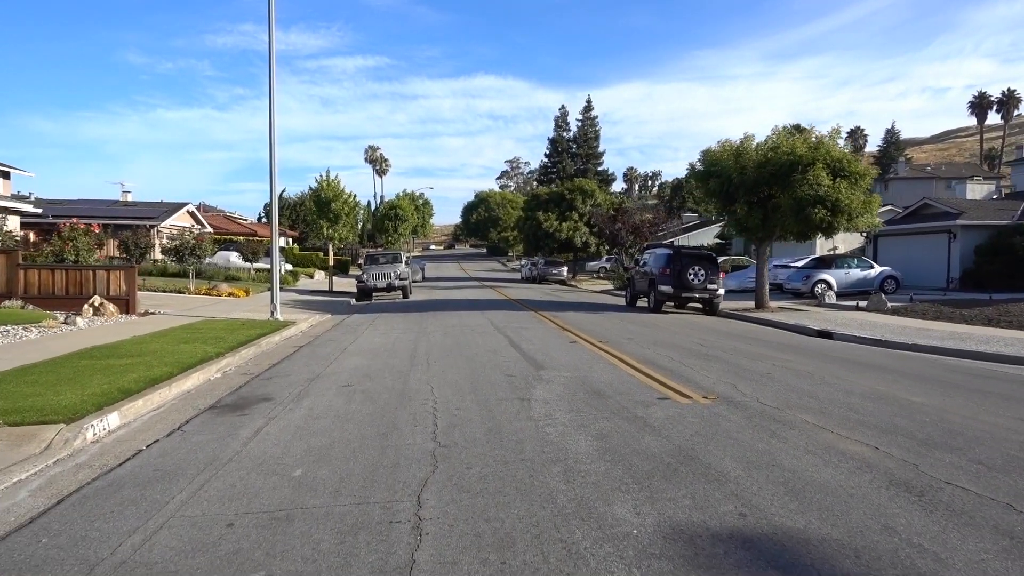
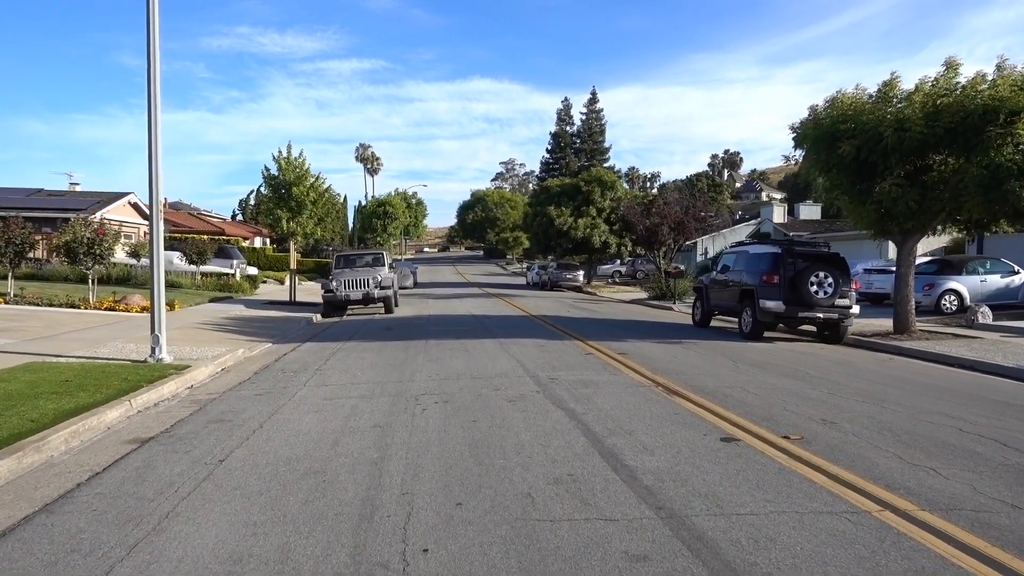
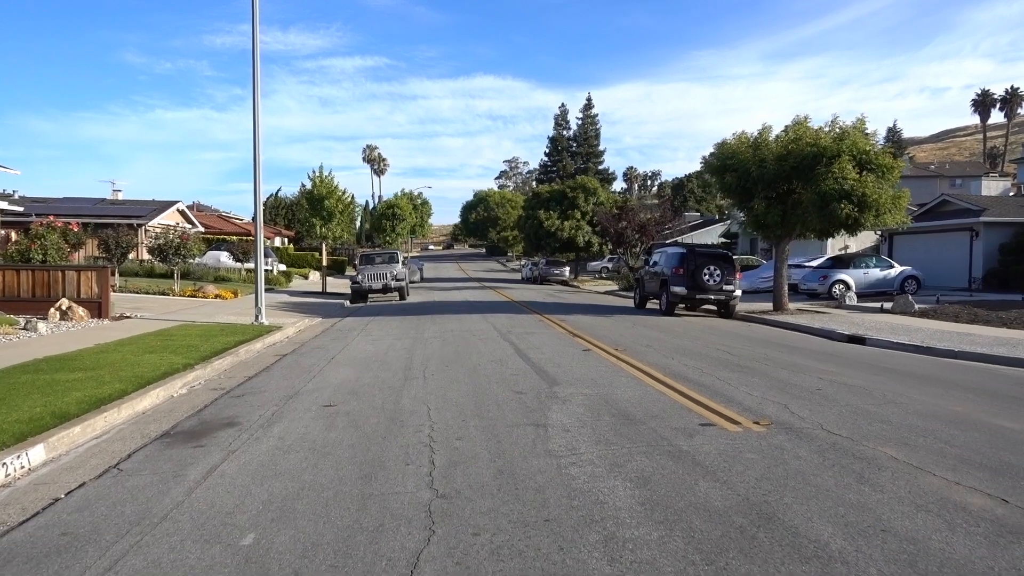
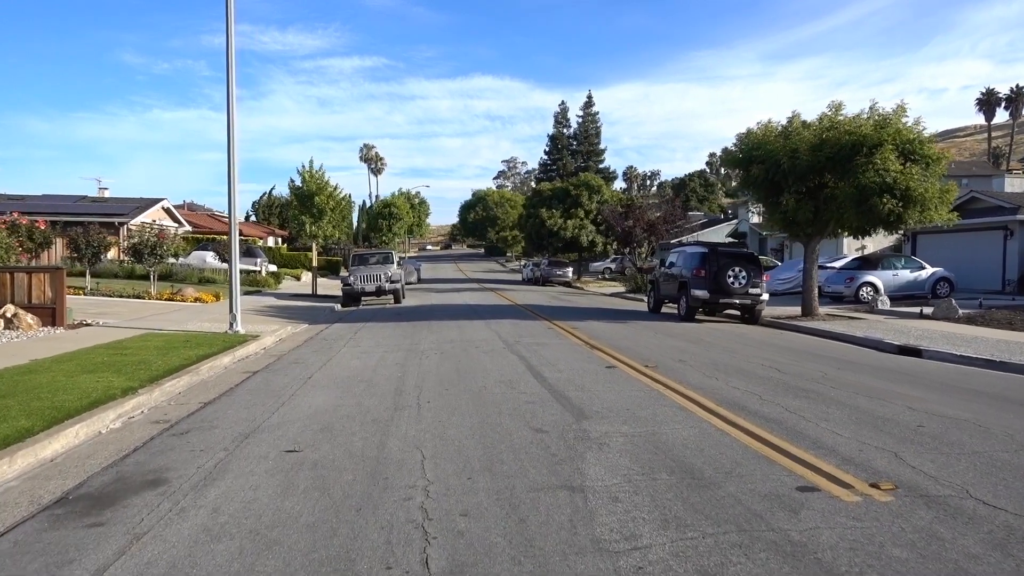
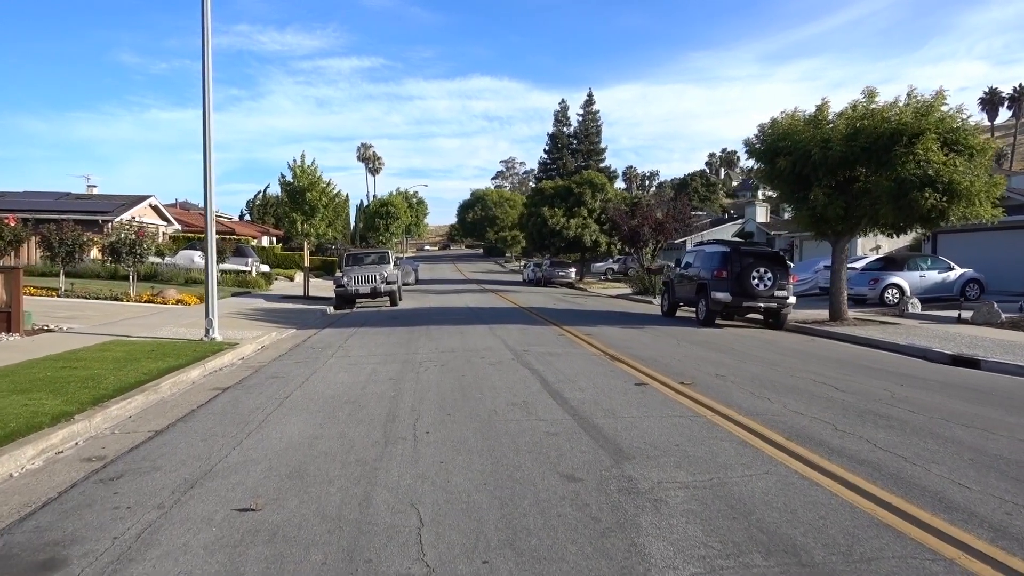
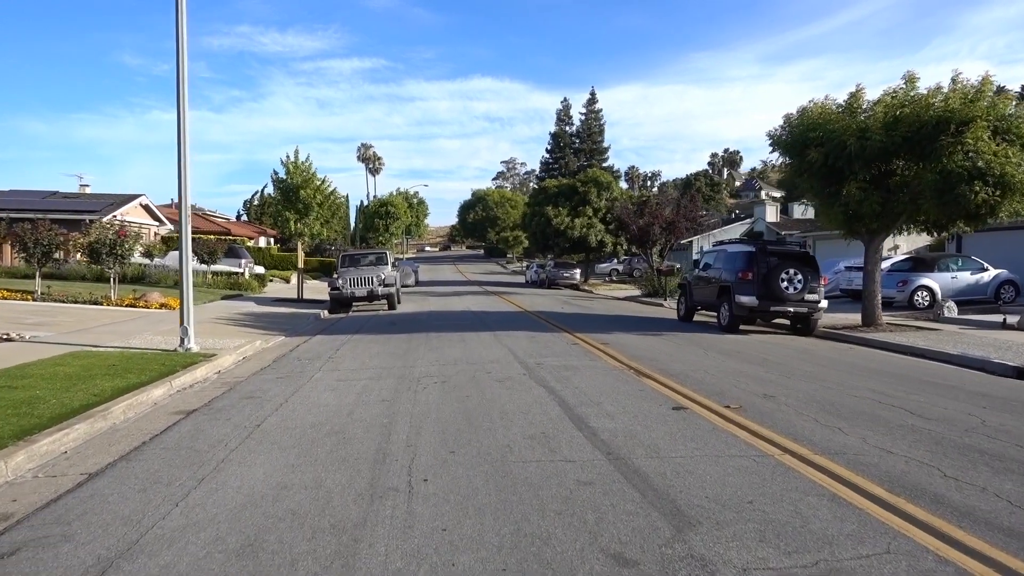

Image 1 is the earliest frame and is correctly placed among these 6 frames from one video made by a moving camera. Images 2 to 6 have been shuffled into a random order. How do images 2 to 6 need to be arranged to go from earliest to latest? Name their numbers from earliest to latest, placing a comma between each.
3, 4, 5, 6, 2
